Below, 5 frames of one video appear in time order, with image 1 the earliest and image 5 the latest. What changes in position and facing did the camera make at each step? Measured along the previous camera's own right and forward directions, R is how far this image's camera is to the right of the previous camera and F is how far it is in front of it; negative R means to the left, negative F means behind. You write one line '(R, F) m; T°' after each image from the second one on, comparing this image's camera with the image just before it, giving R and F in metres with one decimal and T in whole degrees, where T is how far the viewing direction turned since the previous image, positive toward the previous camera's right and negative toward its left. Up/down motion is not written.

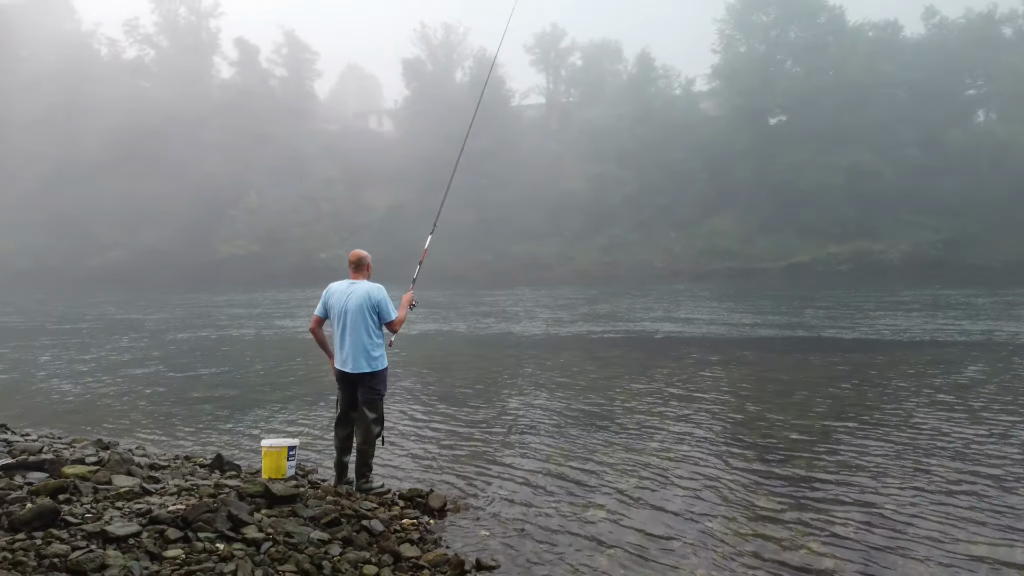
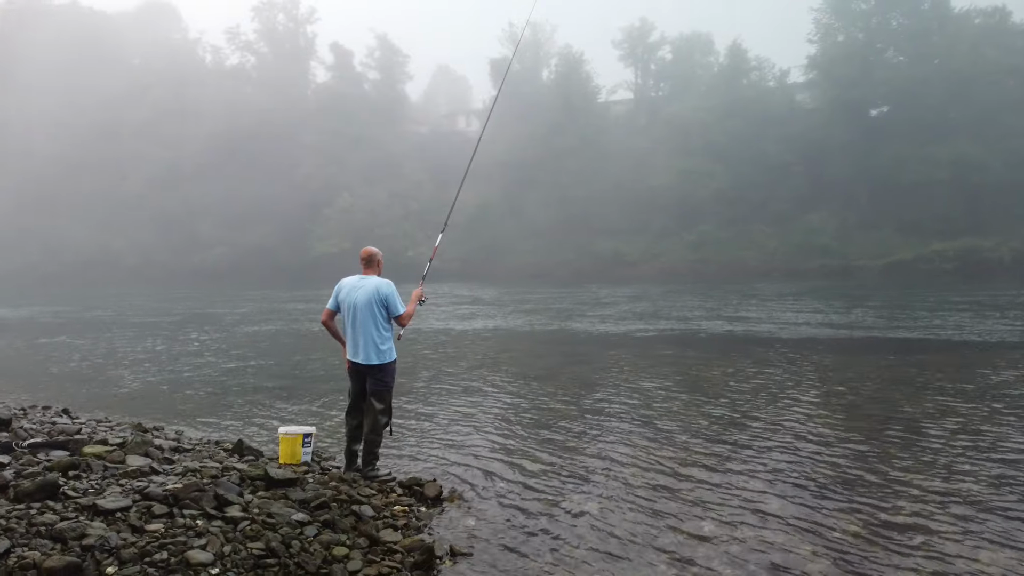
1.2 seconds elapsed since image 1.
(+1.0, -0.1) m; -7°
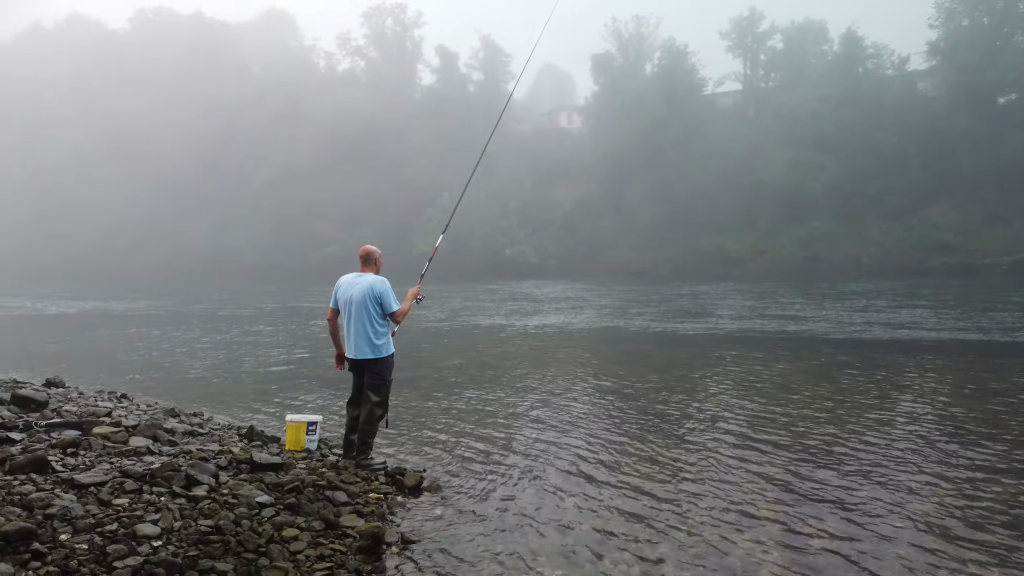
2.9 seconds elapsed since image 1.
(+1.3, 0.0) m; -8°
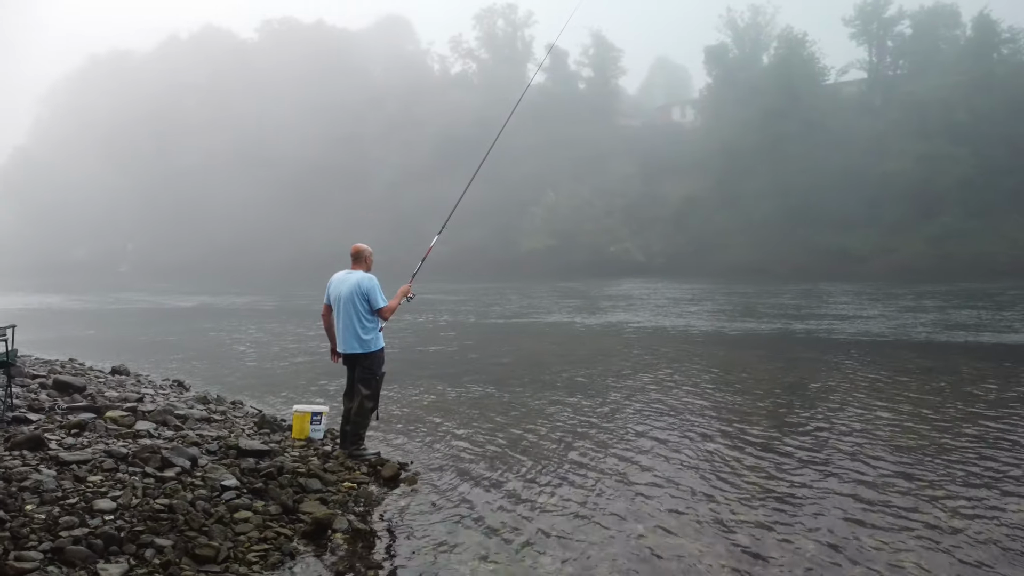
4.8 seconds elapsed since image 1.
(+1.5, 0.0) m; -9°
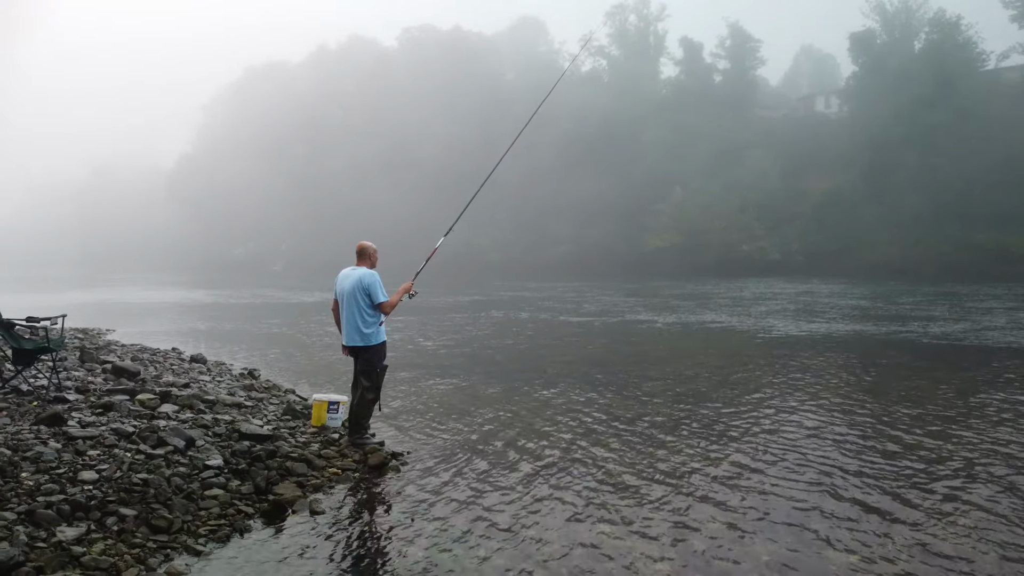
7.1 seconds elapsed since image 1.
(+1.7, +0.1) m; -10°
